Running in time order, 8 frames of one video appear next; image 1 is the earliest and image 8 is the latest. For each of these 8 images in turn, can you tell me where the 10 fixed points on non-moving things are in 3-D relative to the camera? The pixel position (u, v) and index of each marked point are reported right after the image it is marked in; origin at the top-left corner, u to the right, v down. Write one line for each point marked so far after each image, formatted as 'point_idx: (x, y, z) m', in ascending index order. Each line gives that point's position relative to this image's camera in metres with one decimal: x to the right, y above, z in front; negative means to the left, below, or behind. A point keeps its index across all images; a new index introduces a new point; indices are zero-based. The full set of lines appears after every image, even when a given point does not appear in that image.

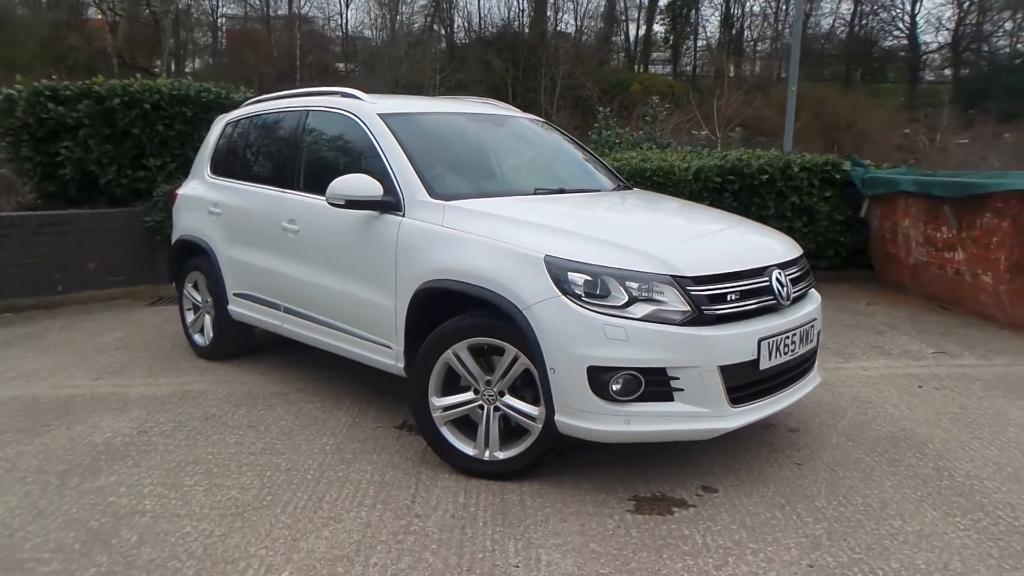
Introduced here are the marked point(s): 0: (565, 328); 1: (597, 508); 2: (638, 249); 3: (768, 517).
0: (+0.3, -0.2, +3.5) m
1: (+0.4, -1.1, +3.6) m
2: (+0.6, +0.2, +3.6) m
3: (+1.3, -1.1, +3.5) m
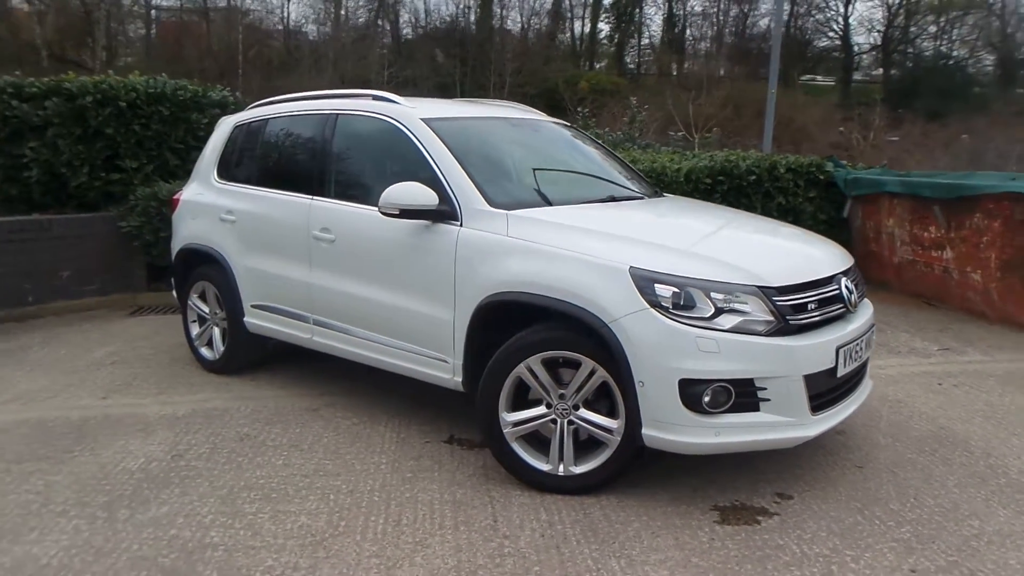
0: (+0.7, -0.3, +3.5) m
1: (+0.8, -1.1, +3.6) m
2: (+1.0, +0.1, +3.6) m
3: (+1.7, -1.2, +3.6) m
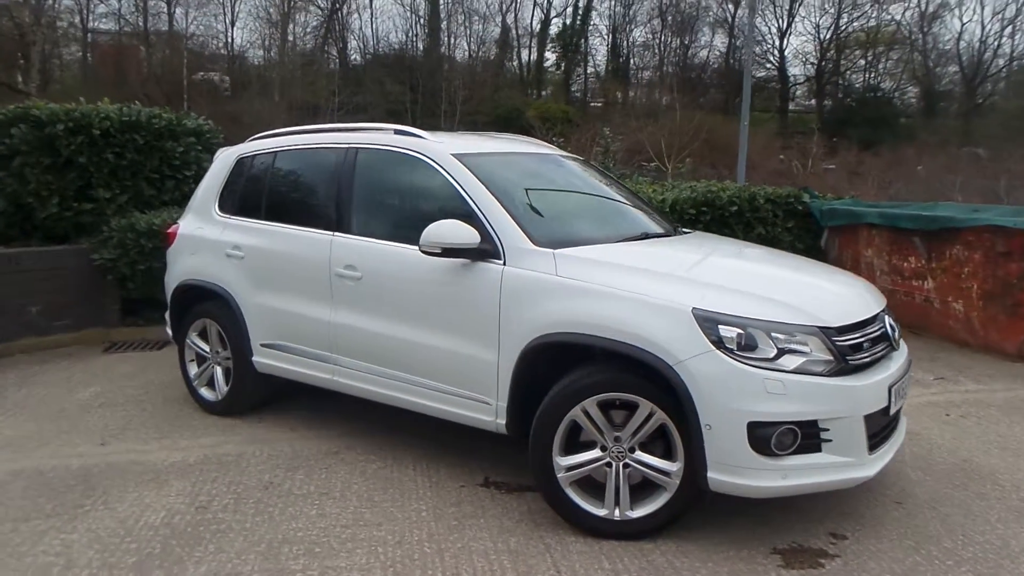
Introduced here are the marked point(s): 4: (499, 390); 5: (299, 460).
0: (+1.0, -0.5, +3.4) m
1: (+1.1, -1.3, +3.5) m
2: (+1.3, -0.1, +3.6) m
3: (+2.0, -1.3, +3.6) m
4: (-0.1, -0.6, +4.1) m
5: (-1.4, -1.1, +4.8) m
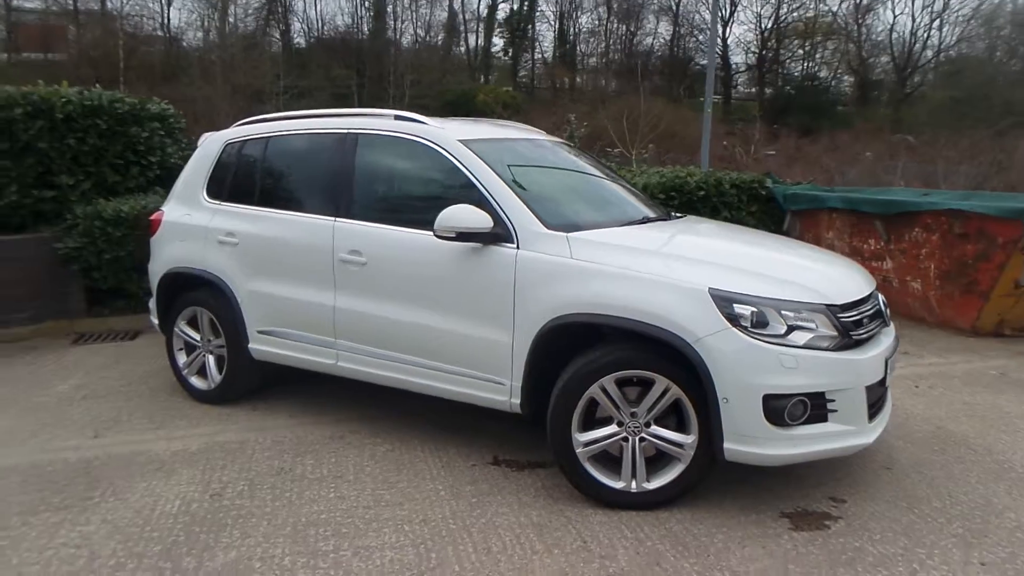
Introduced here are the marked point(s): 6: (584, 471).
0: (+1.1, -0.4, +3.6) m
1: (+1.3, -1.2, +3.7) m
2: (+1.4, 0.0, +3.8) m
3: (+2.1, -1.2, +3.8) m
4: (0.0, -0.5, +4.2) m
5: (-1.4, -1.0, +4.8) m
6: (+0.4, -1.0, +3.9) m
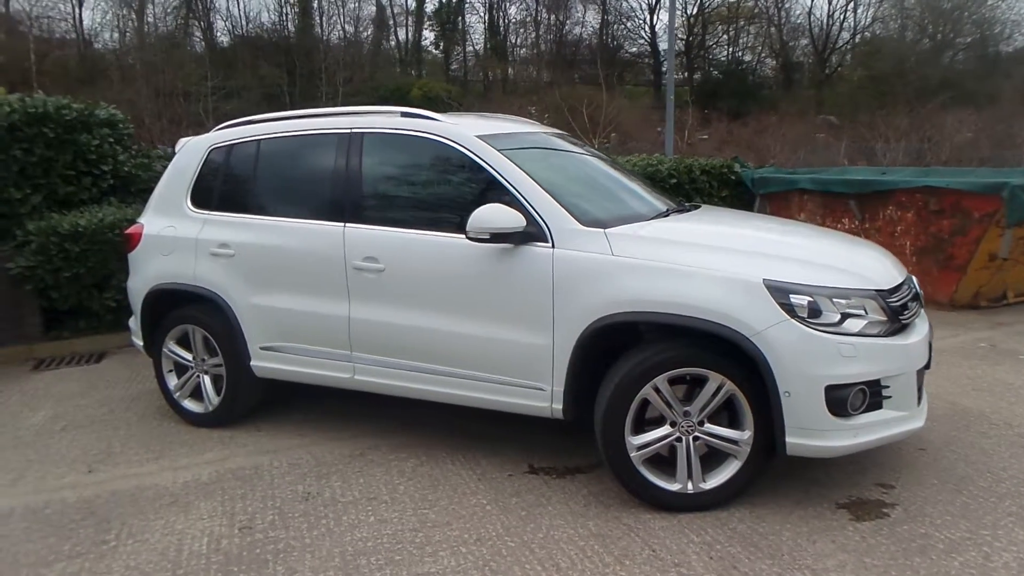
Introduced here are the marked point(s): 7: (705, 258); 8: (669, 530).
0: (+1.4, -0.3, +3.5) m
1: (+1.6, -1.2, +3.7) m
2: (+1.6, +0.1, +3.8) m
3: (+2.4, -1.1, +3.9) m
4: (+0.2, -0.5, +4.1) m
5: (-1.2, -1.1, +4.6) m
6: (+0.7, -1.0, +3.8) m
7: (+1.0, +0.2, +3.8) m
8: (+0.8, -1.2, +3.7) m
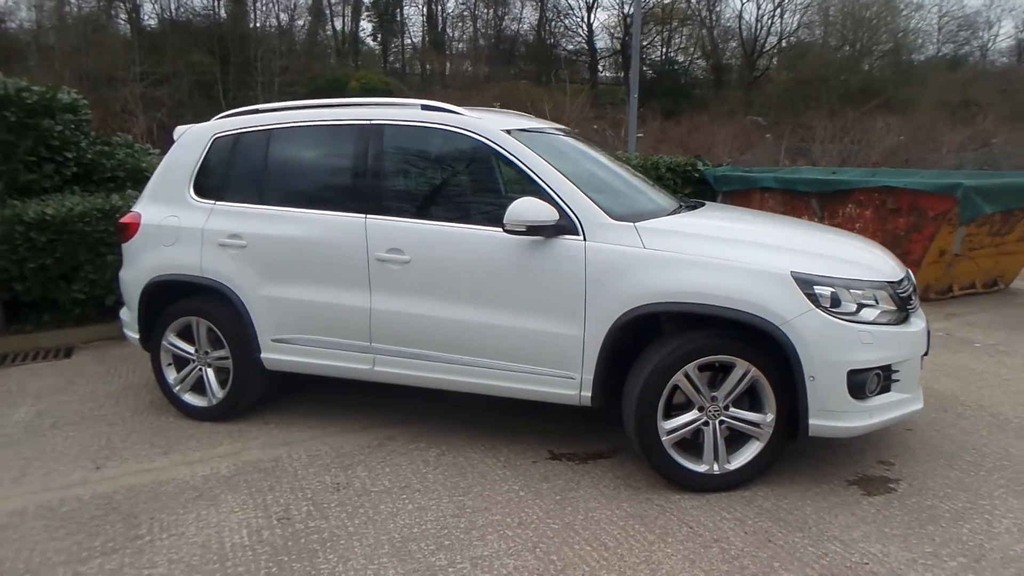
0: (+1.6, -0.3, +3.8) m
1: (+1.8, -1.1, +4.0) m
2: (+1.8, +0.2, +4.0) m
3: (+2.6, -1.1, +4.2) m
4: (+0.4, -0.4, +4.2) m
5: (-1.0, -1.1, +4.6) m
6: (+0.9, -0.9, +4.0) m
7: (+1.2, +0.2, +4.0) m
8: (+1.0, -1.2, +3.9) m
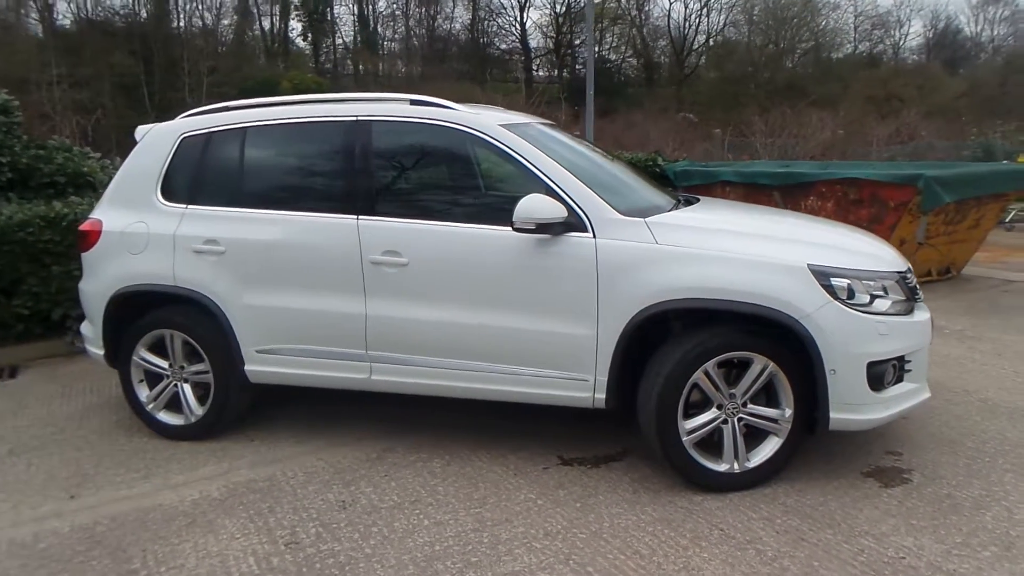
0: (+1.7, -0.2, +3.8) m
1: (+1.9, -1.1, +3.9) m
2: (+1.9, +0.2, +4.0) m
3: (+2.6, -1.0, +4.2) m
4: (+0.5, -0.4, +4.1) m
5: (-1.0, -1.1, +4.3) m
6: (+0.9, -0.9, +3.9) m
7: (+1.2, +0.2, +3.9) m
8: (+1.1, -1.1, +3.8) m
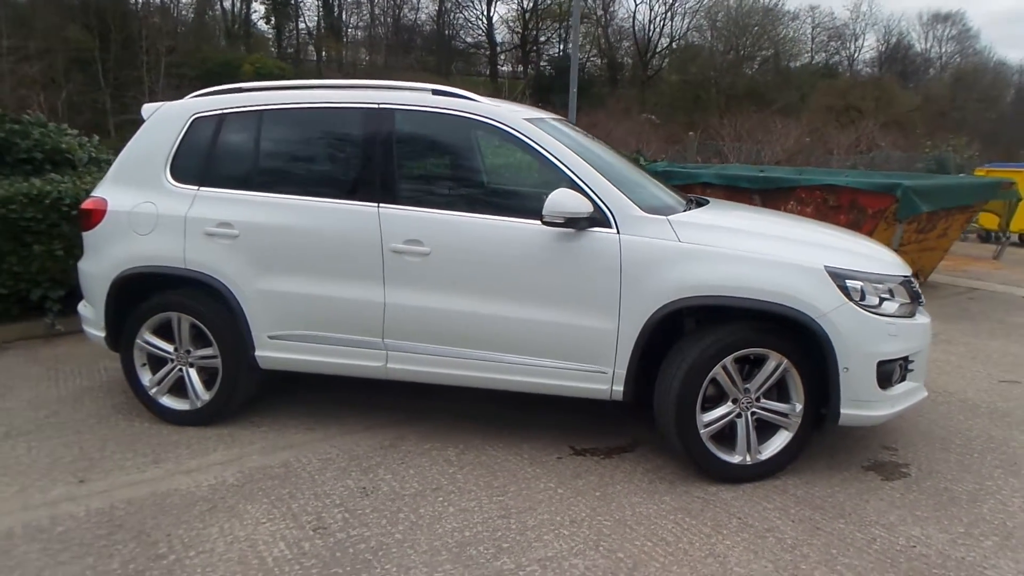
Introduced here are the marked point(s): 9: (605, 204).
0: (+1.8, -0.2, +3.9) m
1: (+2.0, -1.1, +4.1) m
2: (+2.0, +0.2, +4.2) m
3: (+2.7, -1.0, +4.5) m
4: (+0.6, -0.4, +4.2) m
5: (-0.9, -1.0, +4.3) m
6: (+1.1, -0.9, +4.0) m
7: (+1.4, +0.2, +4.0) m
8: (+1.2, -1.1, +3.9) m
9: (+0.5, +0.5, +4.2) m
